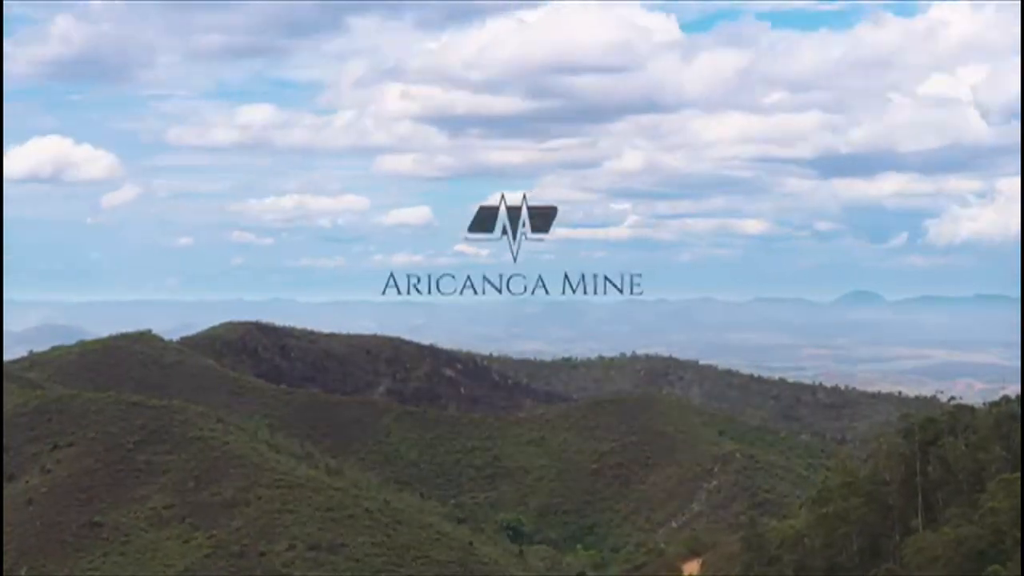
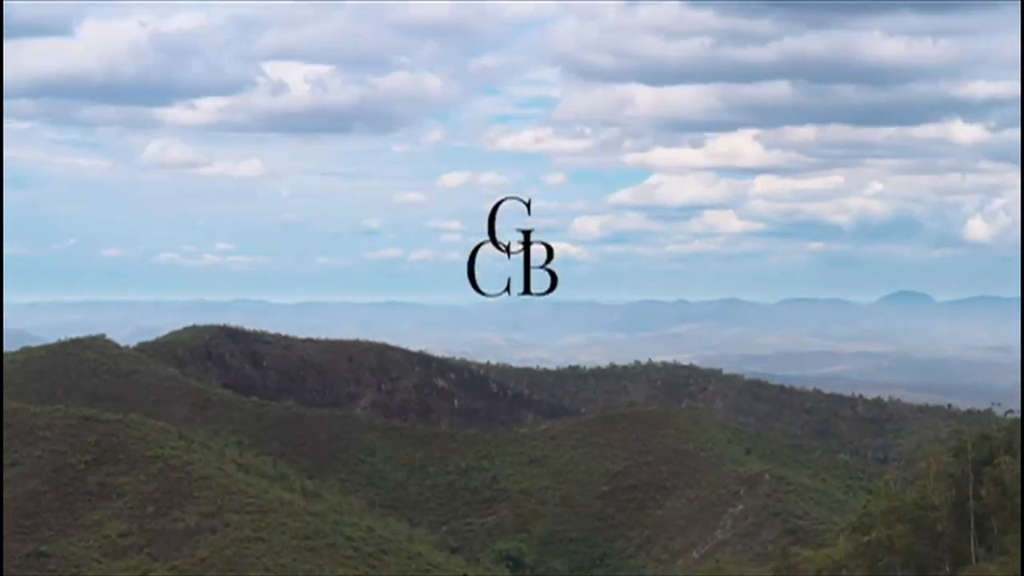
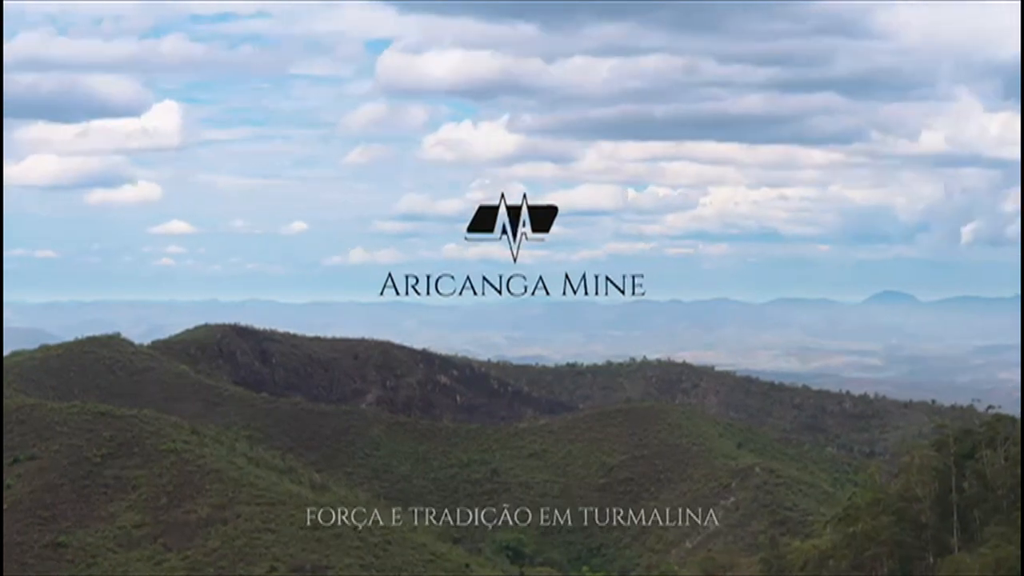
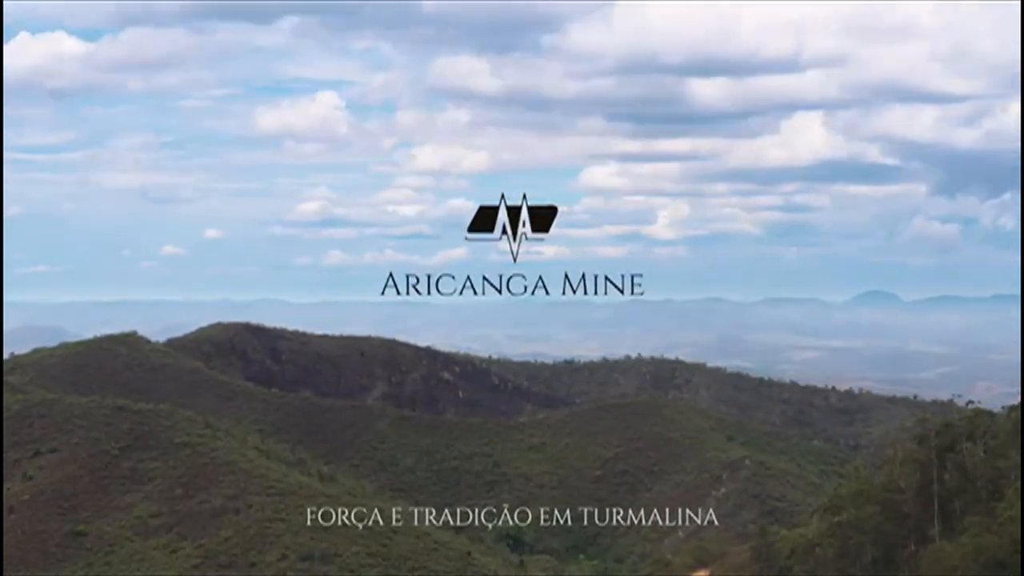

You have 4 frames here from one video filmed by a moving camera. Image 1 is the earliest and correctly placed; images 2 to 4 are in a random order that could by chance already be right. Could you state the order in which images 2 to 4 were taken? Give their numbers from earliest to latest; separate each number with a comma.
4, 3, 2
